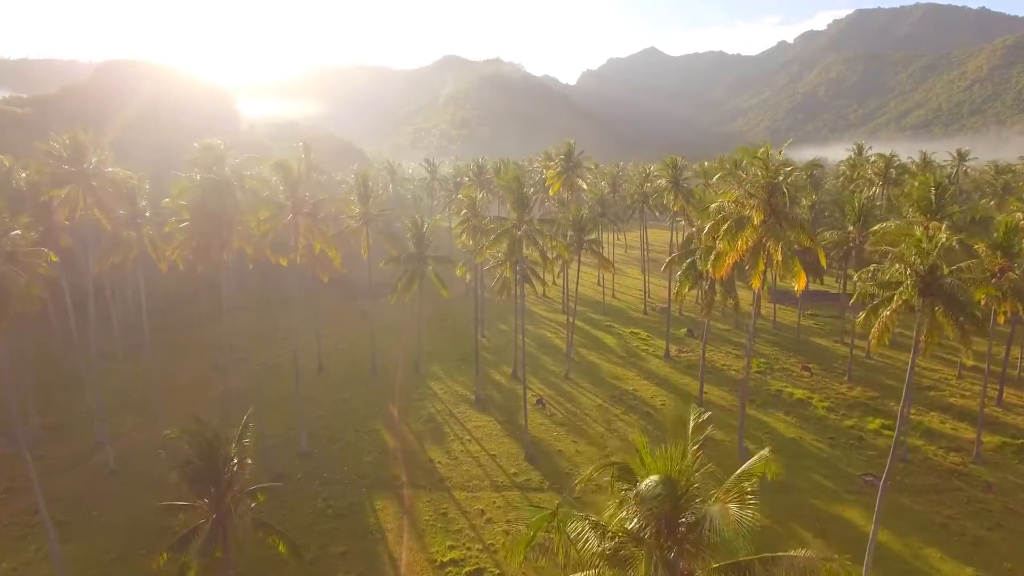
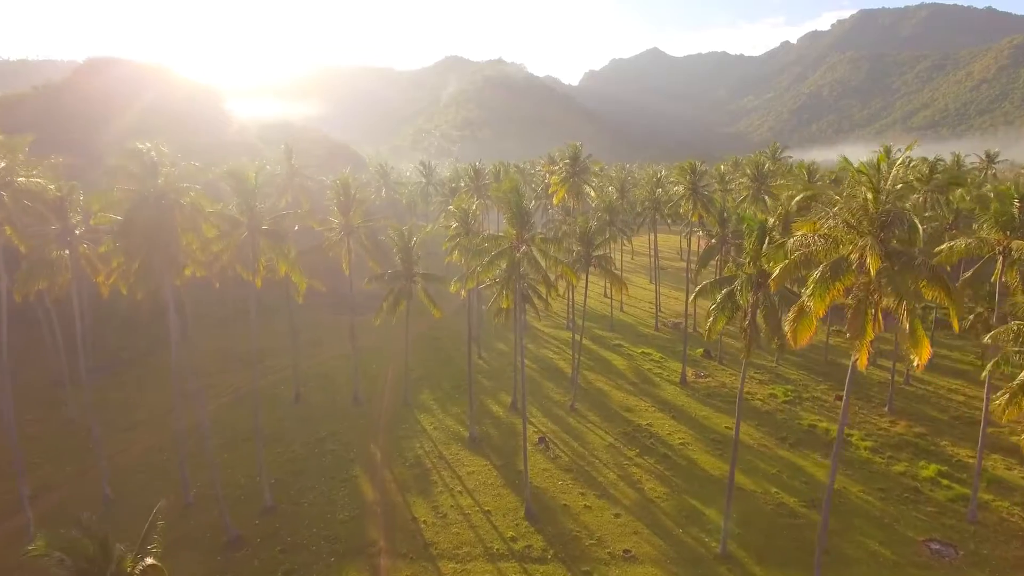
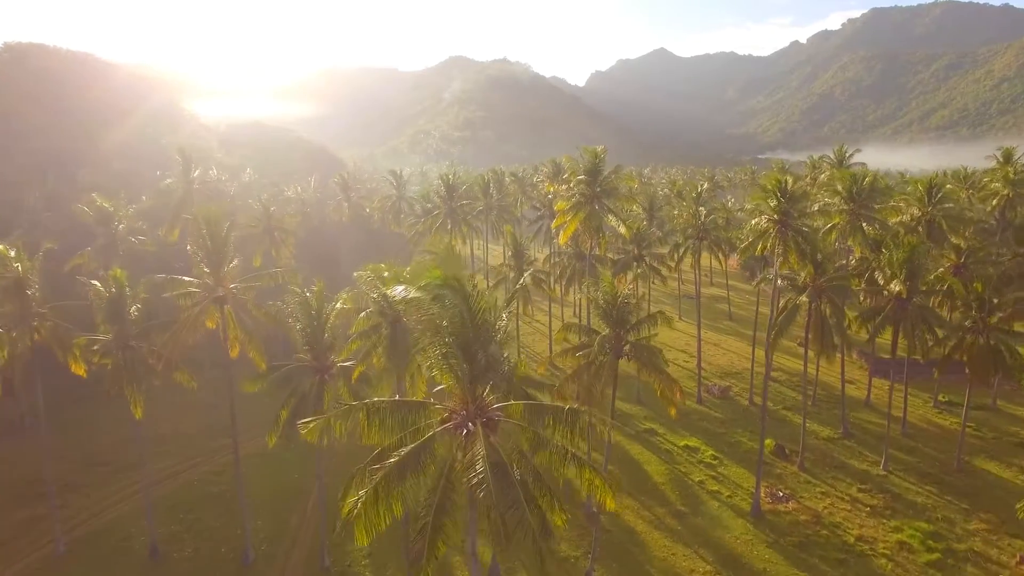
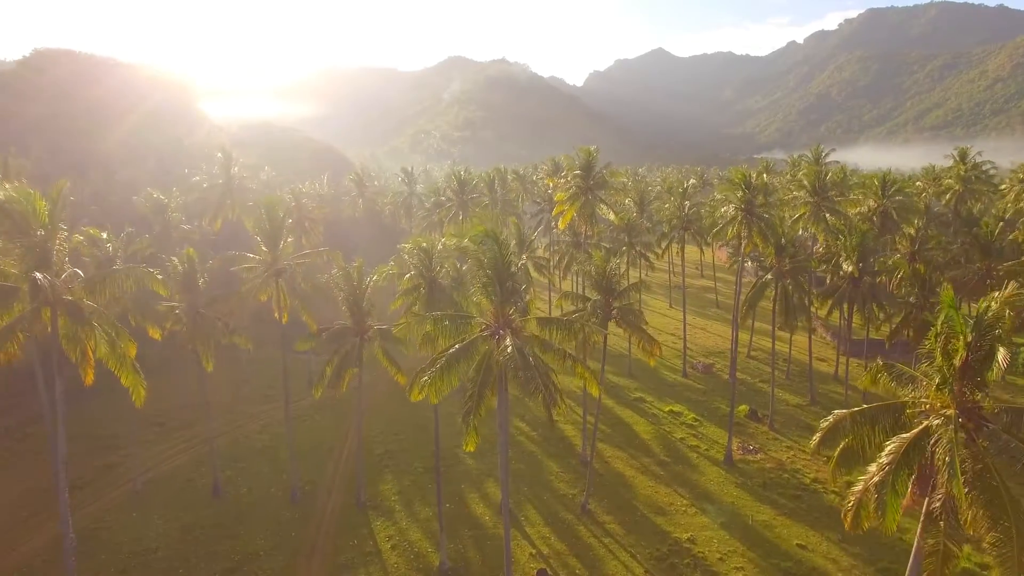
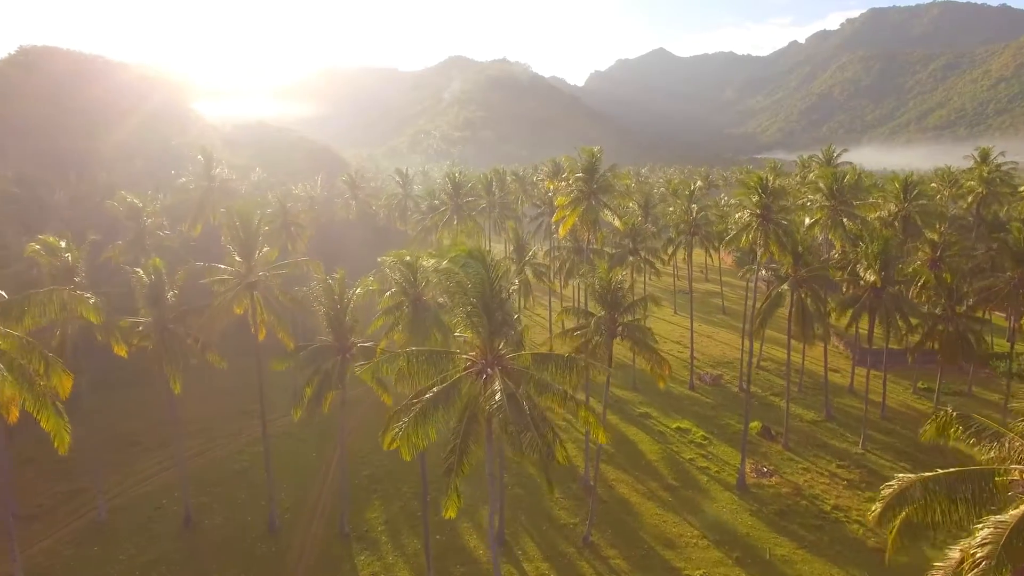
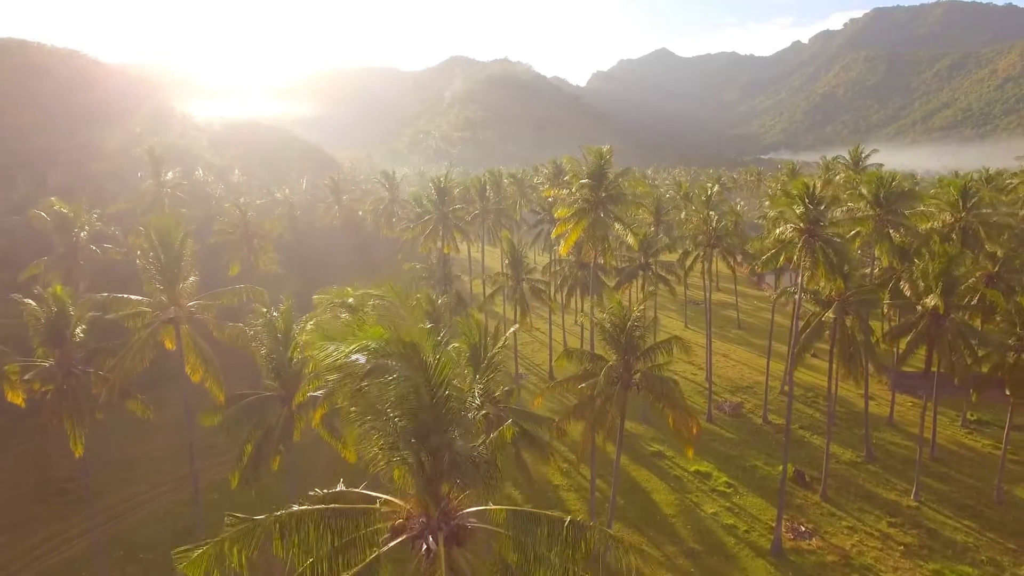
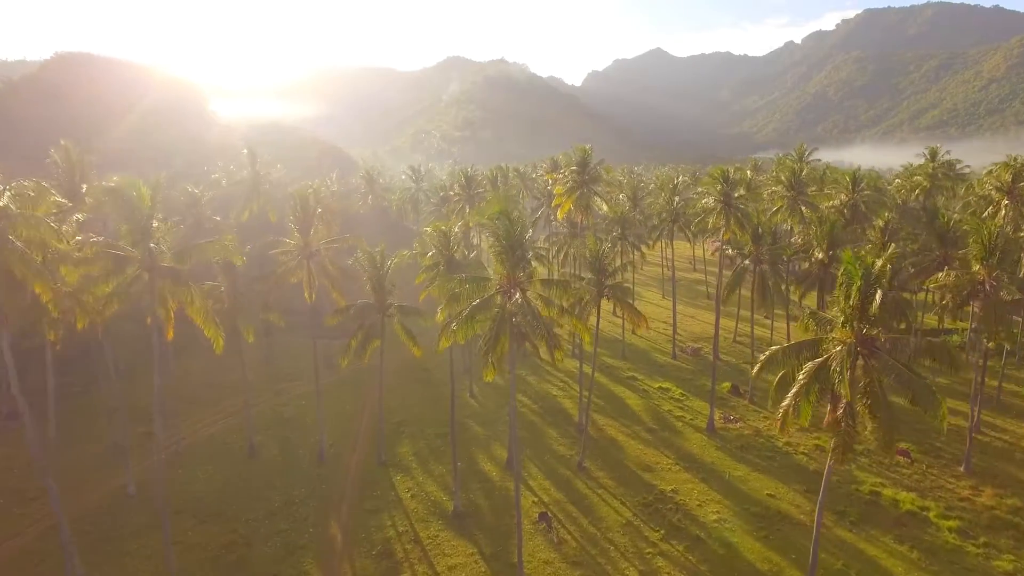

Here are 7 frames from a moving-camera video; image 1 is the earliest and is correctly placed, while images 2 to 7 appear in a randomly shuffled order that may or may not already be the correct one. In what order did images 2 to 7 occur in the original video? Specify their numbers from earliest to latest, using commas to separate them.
2, 7, 4, 5, 3, 6
